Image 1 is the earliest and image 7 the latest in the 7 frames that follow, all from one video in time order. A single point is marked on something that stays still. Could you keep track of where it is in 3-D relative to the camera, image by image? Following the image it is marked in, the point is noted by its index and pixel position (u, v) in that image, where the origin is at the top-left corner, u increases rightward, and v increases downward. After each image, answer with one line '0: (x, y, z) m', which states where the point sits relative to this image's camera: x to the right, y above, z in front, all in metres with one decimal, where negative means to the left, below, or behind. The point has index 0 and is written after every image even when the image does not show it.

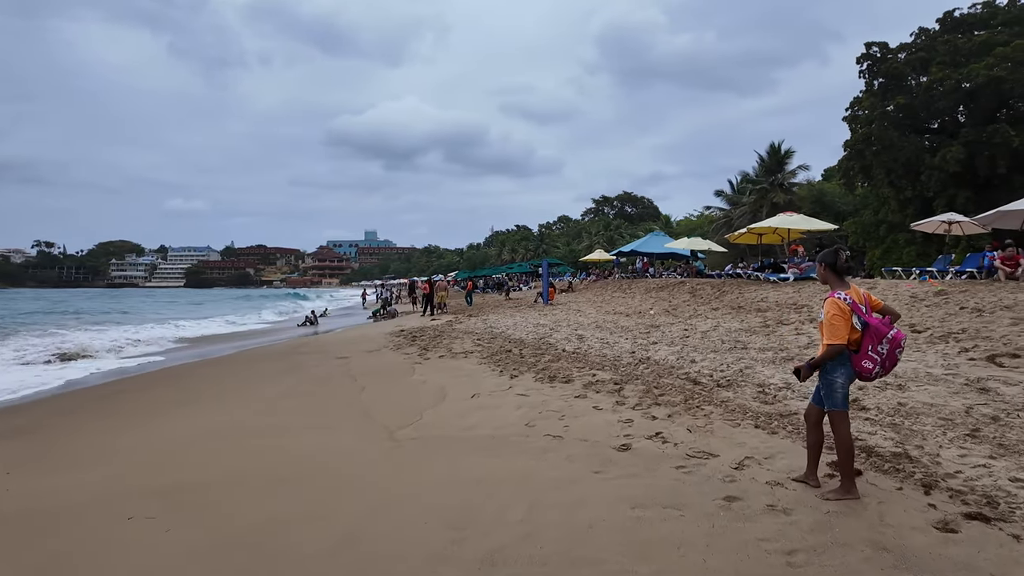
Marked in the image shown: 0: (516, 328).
0: (+0.1, -0.8, +11.8) m
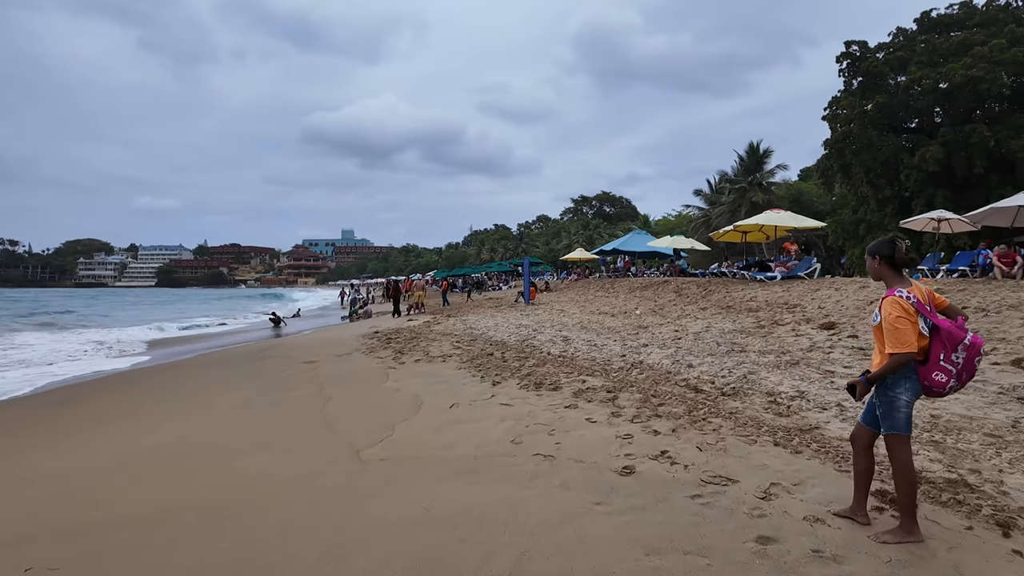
0: (-0.3, -0.8, +11.2) m
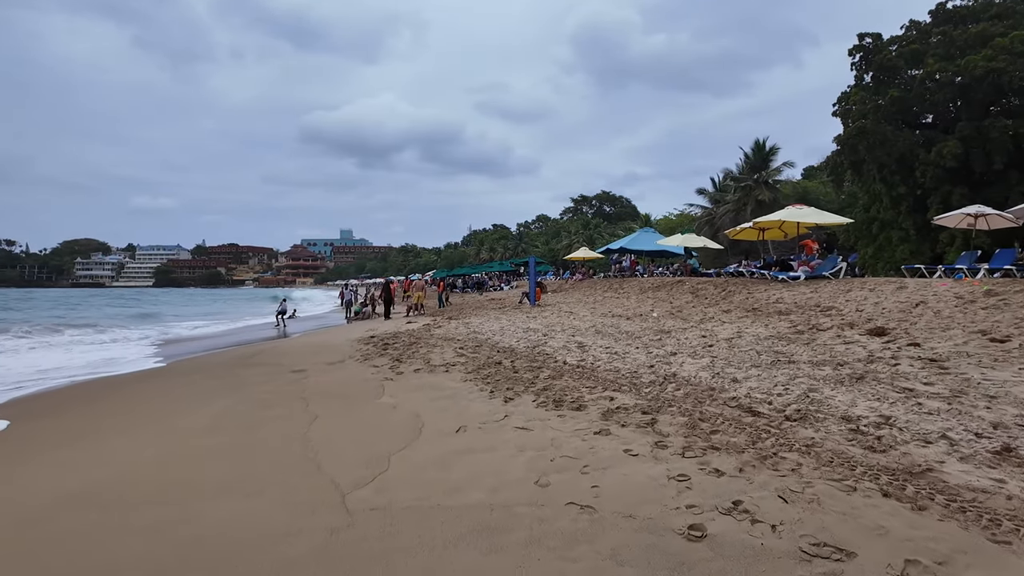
0: (-0.2, -0.8, +10.3) m
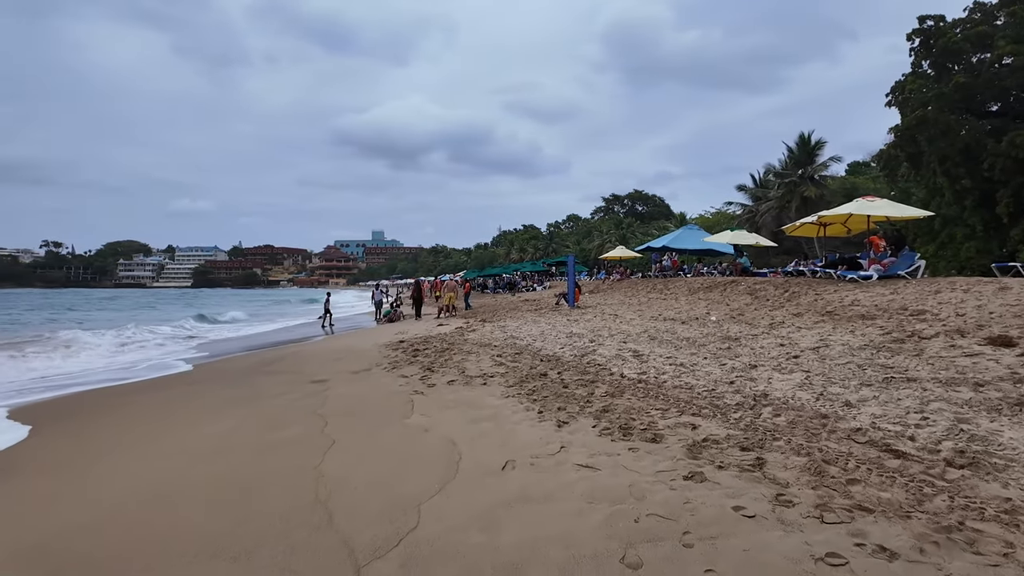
0: (+0.5, -0.8, +9.3) m
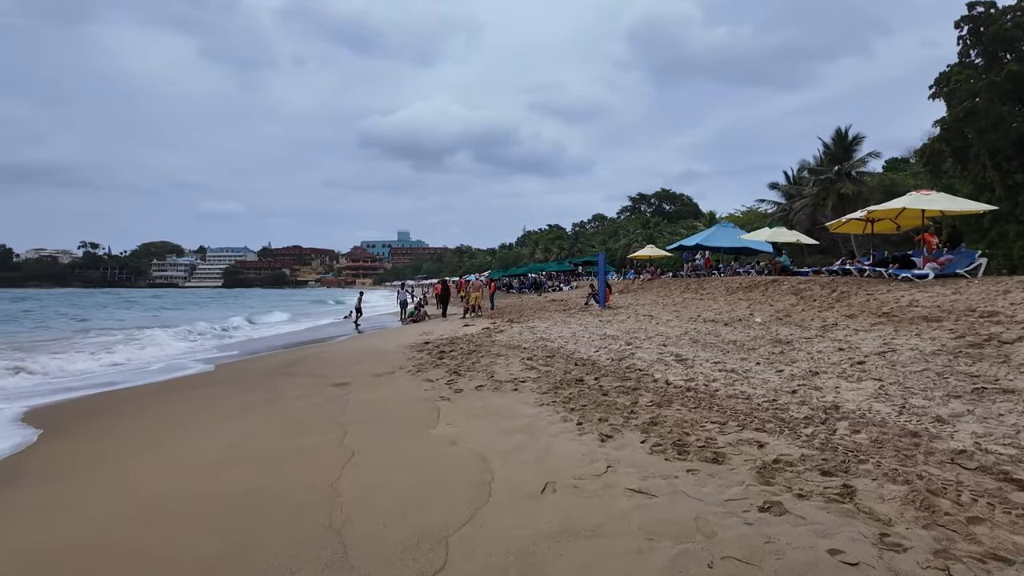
0: (+1.0, -0.8, +8.7) m
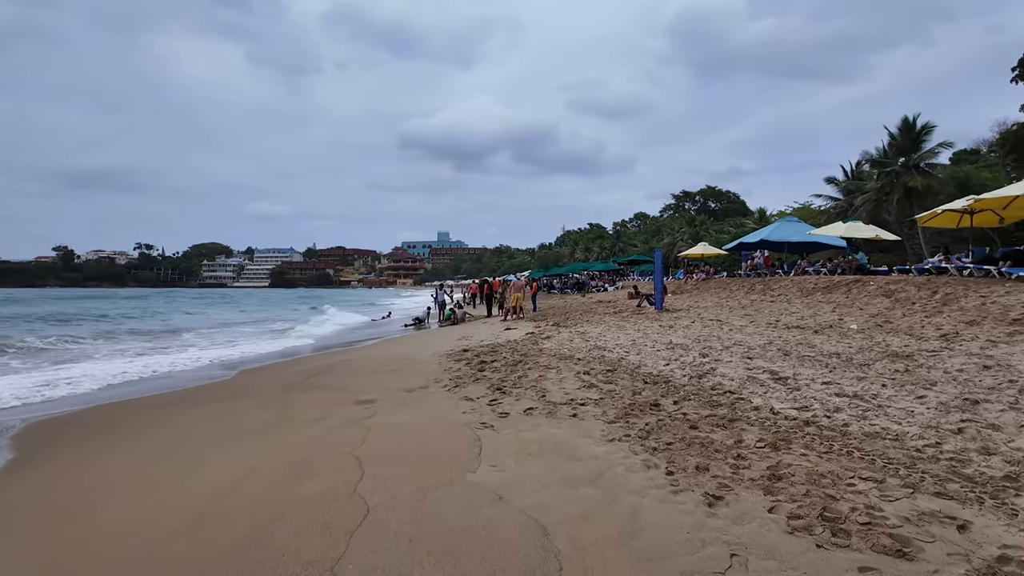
0: (+1.6, -0.8, +7.5) m
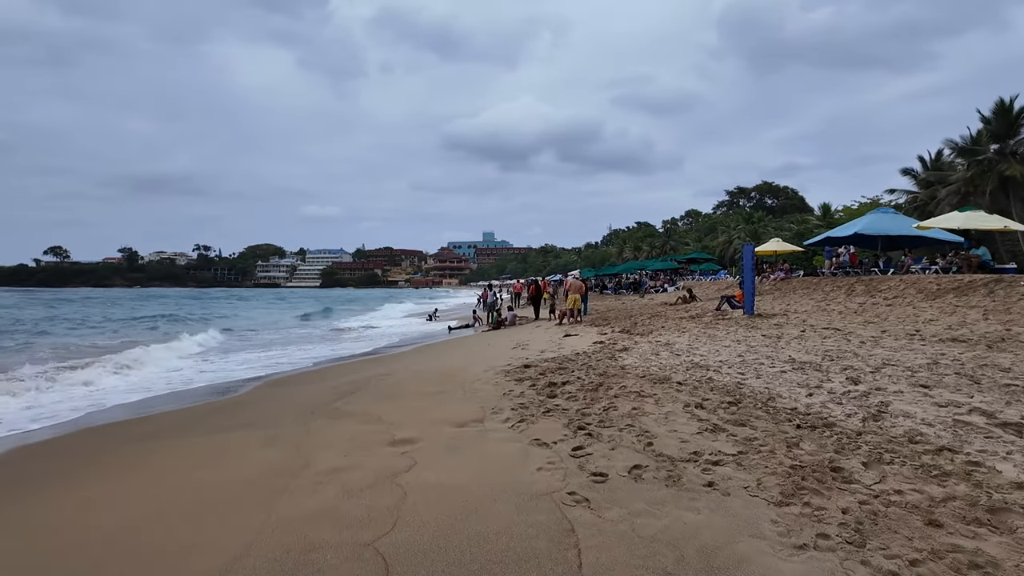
0: (+2.4, -0.8, +5.8) m
